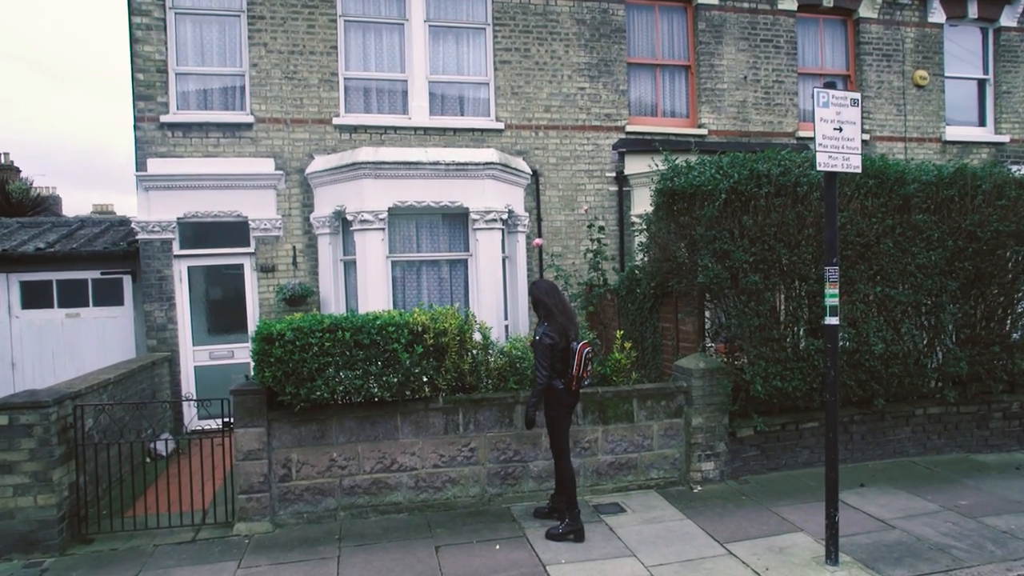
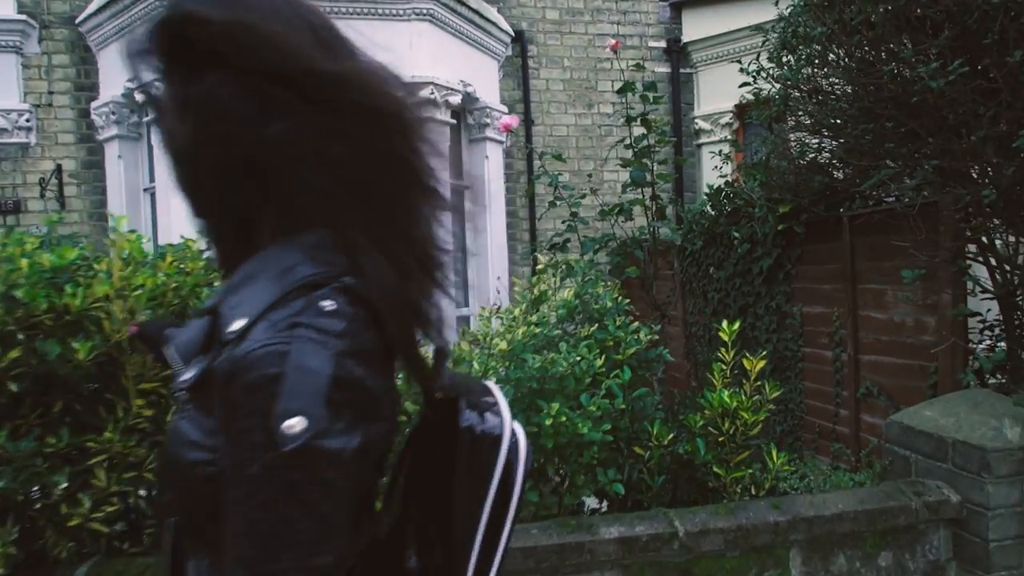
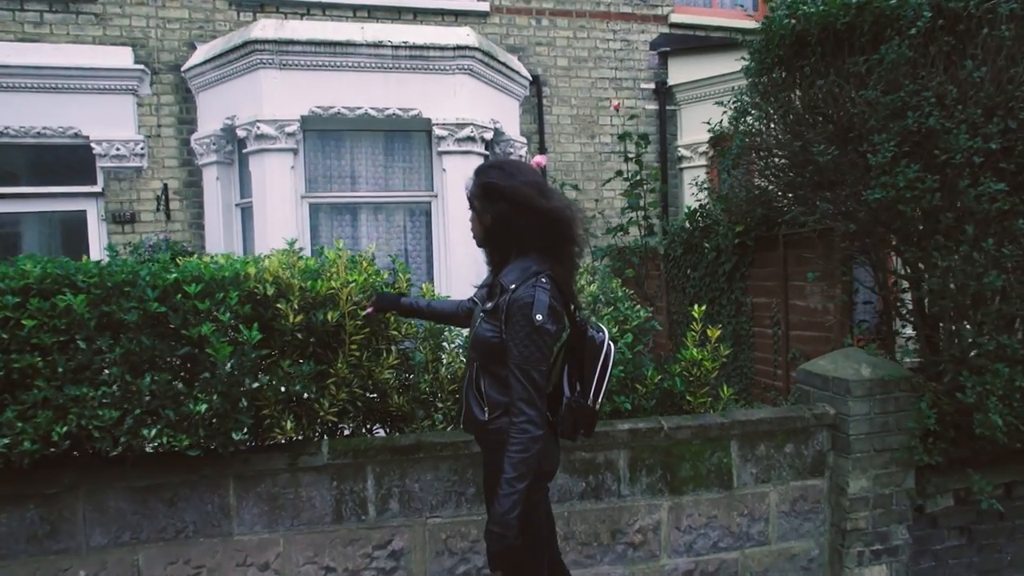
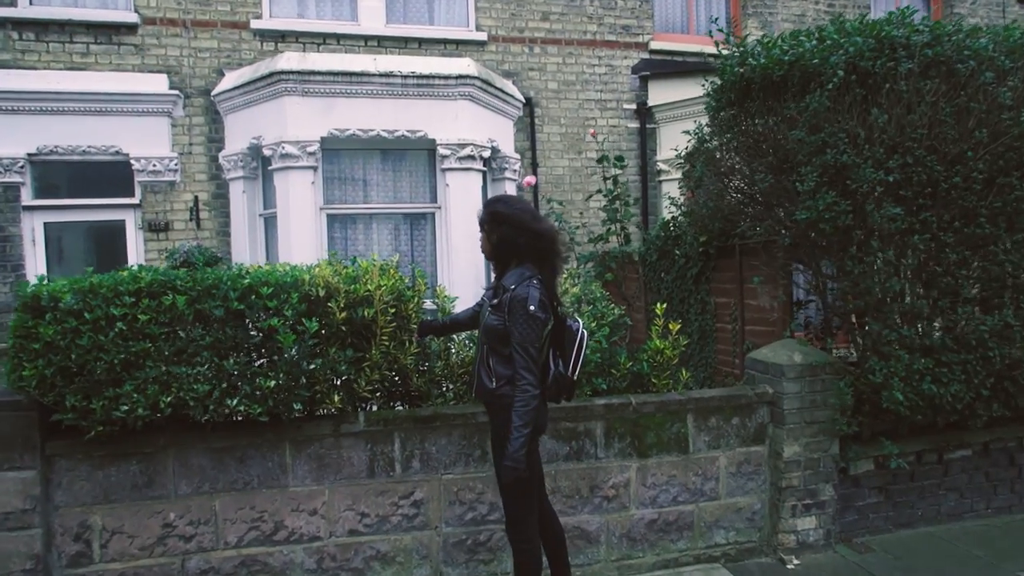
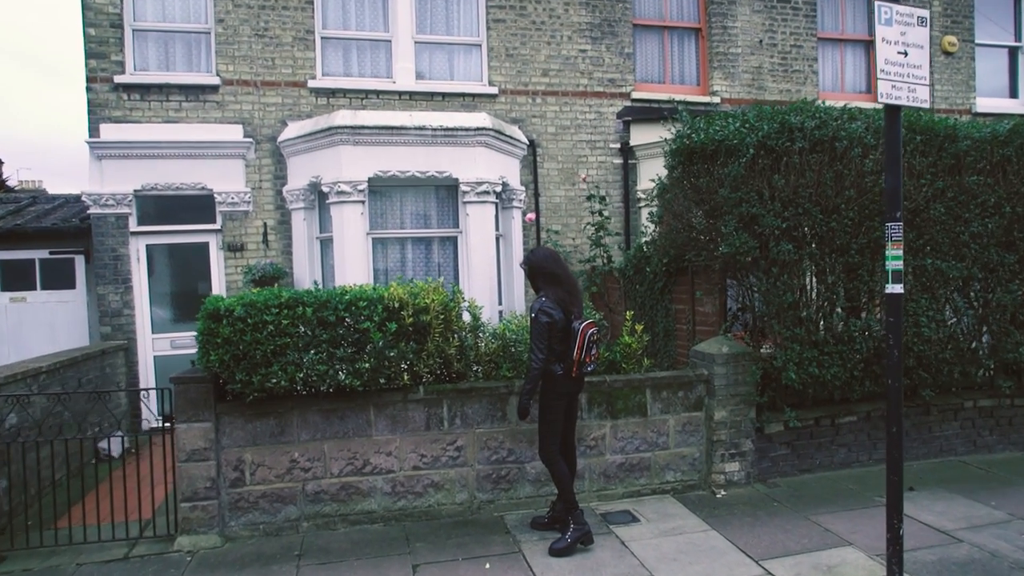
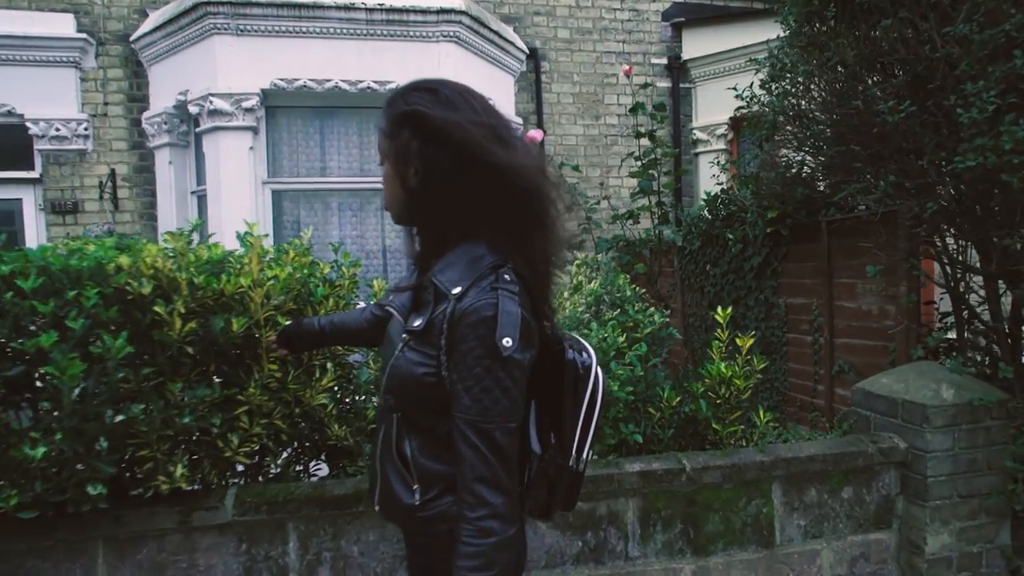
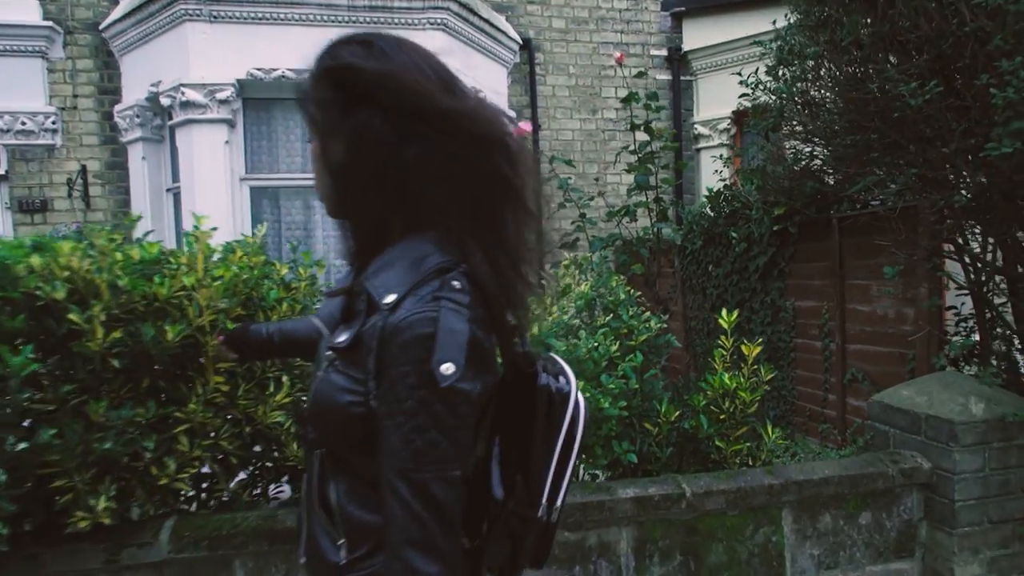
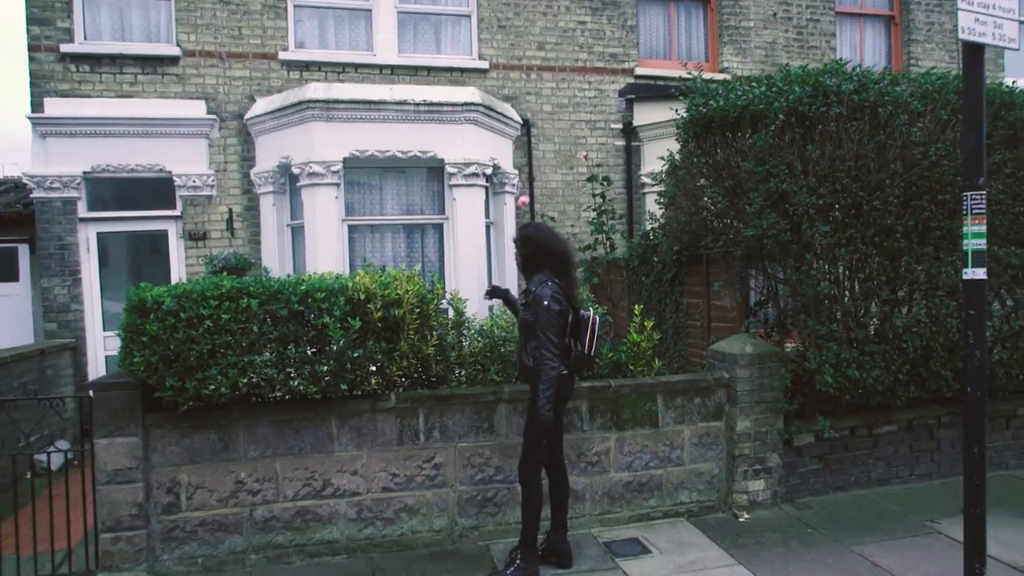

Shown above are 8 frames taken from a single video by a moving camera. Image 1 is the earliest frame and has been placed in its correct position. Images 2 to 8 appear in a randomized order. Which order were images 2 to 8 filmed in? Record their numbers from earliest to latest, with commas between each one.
5, 8, 4, 3, 6, 7, 2
